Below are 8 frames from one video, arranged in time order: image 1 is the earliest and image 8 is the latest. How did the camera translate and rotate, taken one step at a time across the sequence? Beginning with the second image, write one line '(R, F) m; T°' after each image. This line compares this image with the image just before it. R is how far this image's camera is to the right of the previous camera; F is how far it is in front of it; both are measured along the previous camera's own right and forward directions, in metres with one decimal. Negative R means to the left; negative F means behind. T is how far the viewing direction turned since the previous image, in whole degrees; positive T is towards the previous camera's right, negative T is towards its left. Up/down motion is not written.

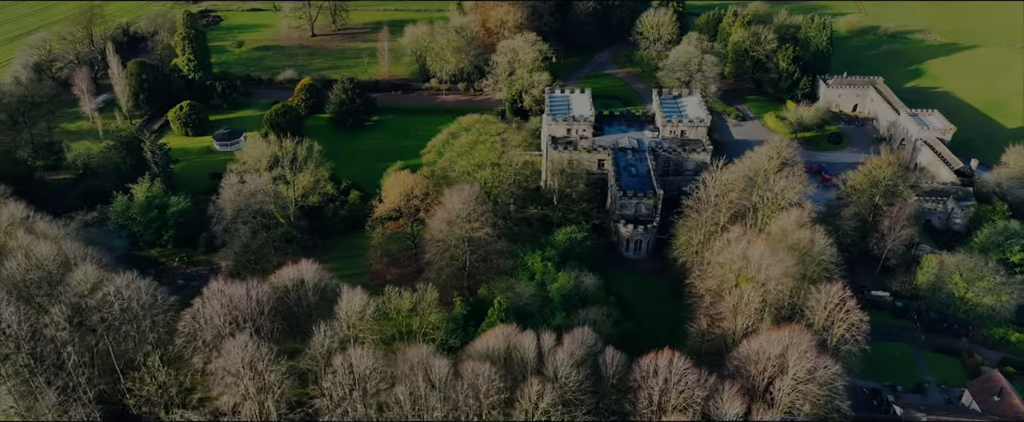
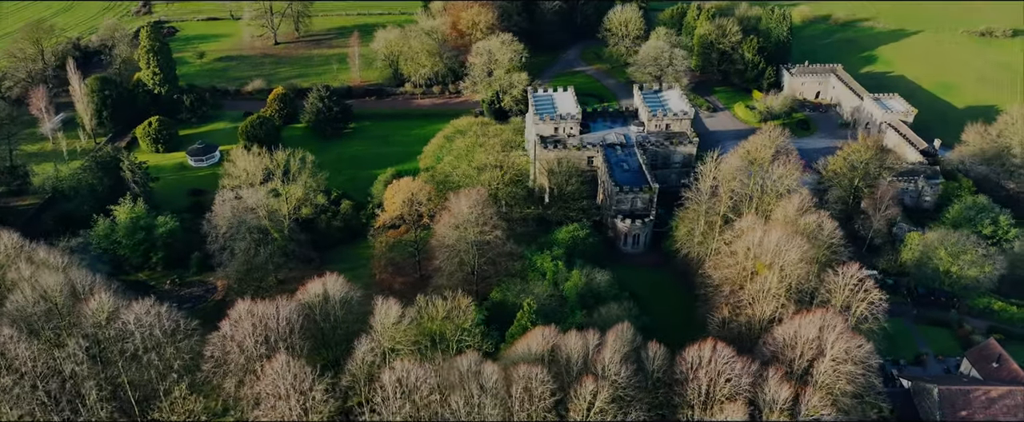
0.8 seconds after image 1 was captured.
(-4.9, +0.4) m; +4°
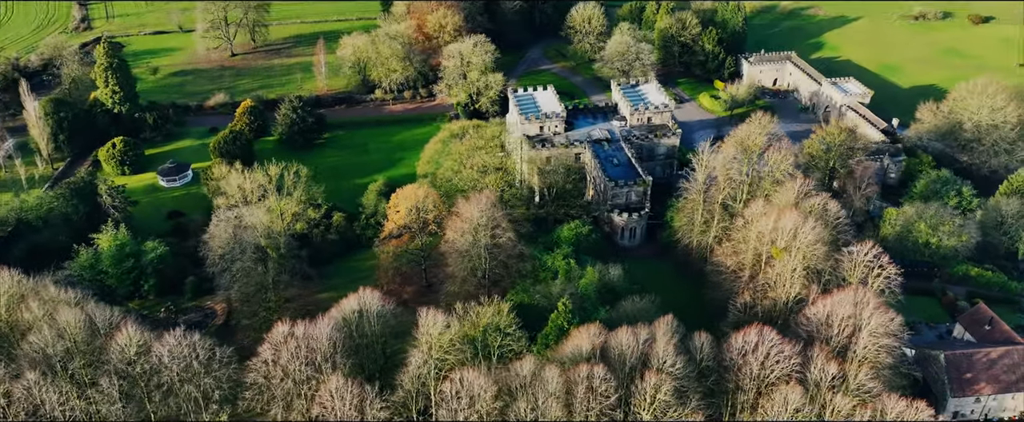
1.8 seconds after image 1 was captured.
(-5.8, +0.5) m; +5°
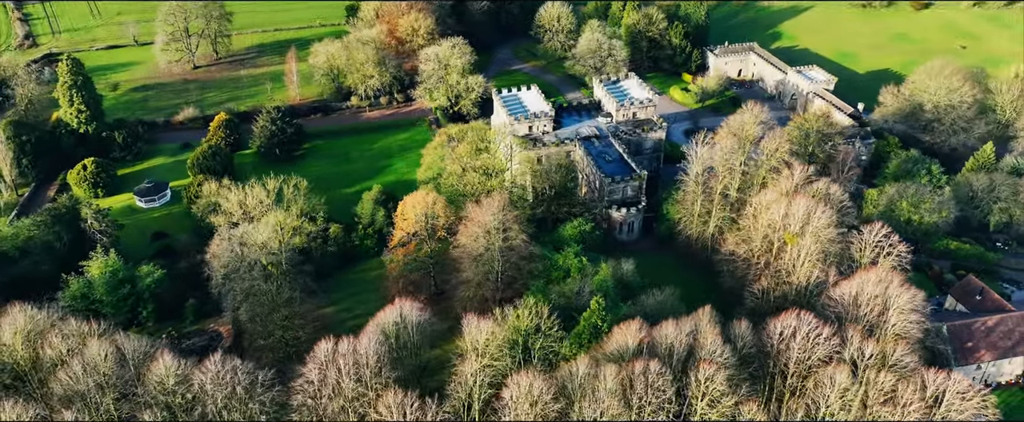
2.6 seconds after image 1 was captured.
(-5.2, +0.4) m; +4°
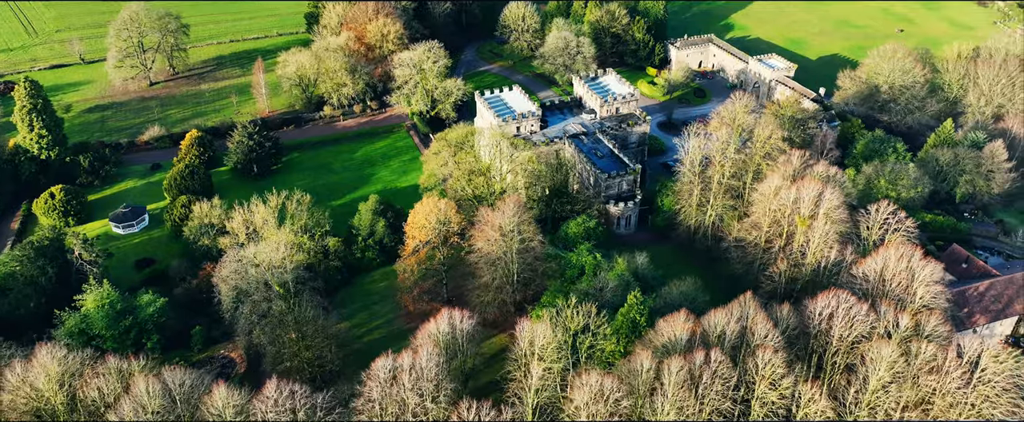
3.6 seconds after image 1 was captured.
(-6.1, +0.5) m; +5°
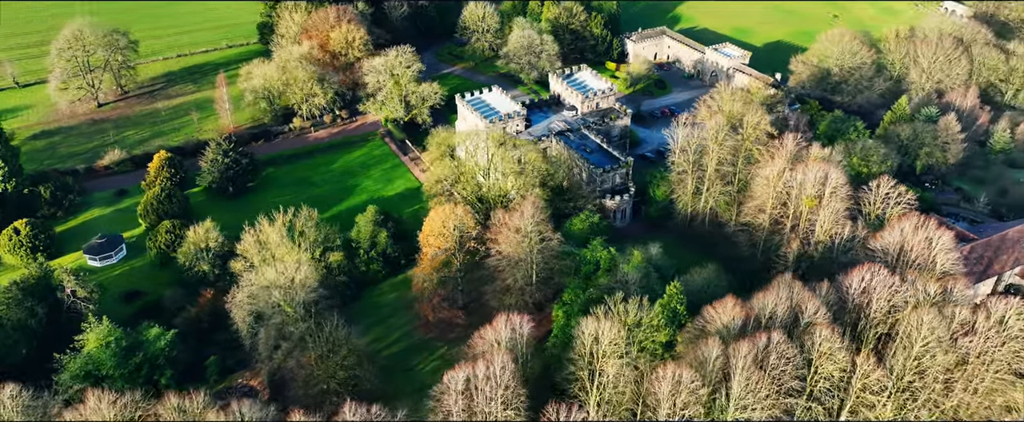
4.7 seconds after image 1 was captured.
(-7.0, +0.6) m; +6°
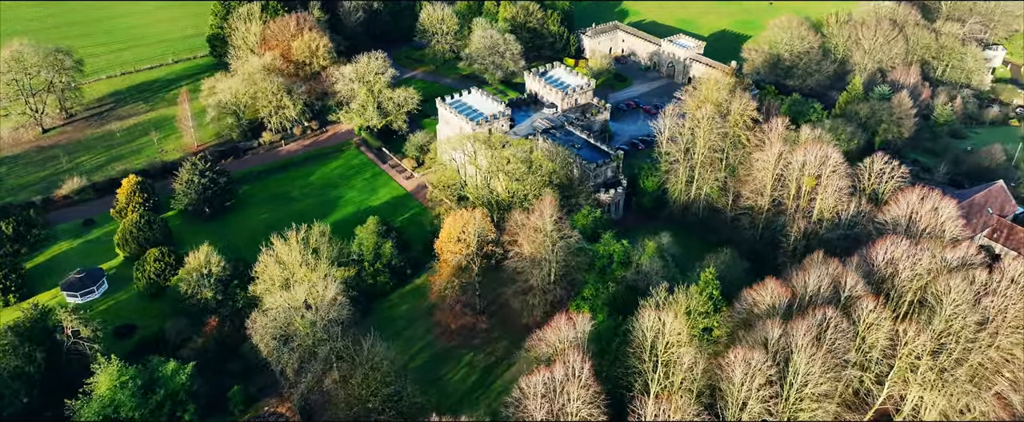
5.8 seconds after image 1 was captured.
(-7.1, +0.6) m; +6°
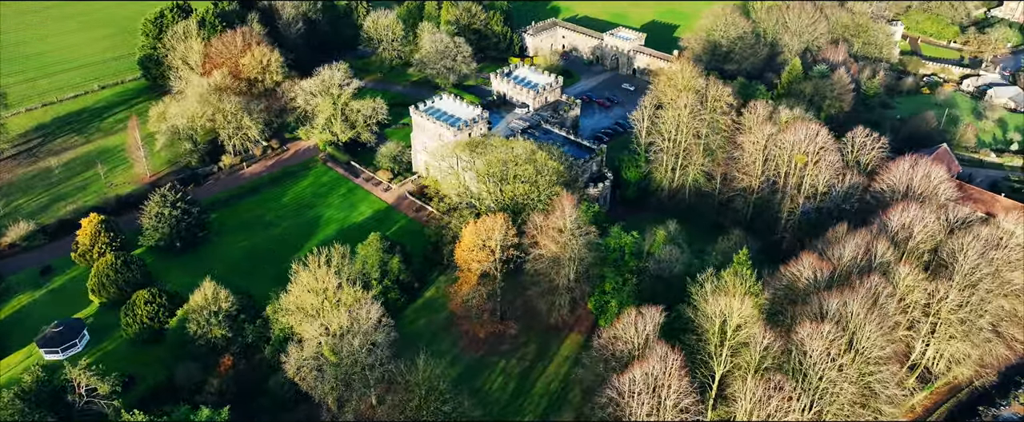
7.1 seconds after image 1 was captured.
(-8.8, +0.9) m; +8°
